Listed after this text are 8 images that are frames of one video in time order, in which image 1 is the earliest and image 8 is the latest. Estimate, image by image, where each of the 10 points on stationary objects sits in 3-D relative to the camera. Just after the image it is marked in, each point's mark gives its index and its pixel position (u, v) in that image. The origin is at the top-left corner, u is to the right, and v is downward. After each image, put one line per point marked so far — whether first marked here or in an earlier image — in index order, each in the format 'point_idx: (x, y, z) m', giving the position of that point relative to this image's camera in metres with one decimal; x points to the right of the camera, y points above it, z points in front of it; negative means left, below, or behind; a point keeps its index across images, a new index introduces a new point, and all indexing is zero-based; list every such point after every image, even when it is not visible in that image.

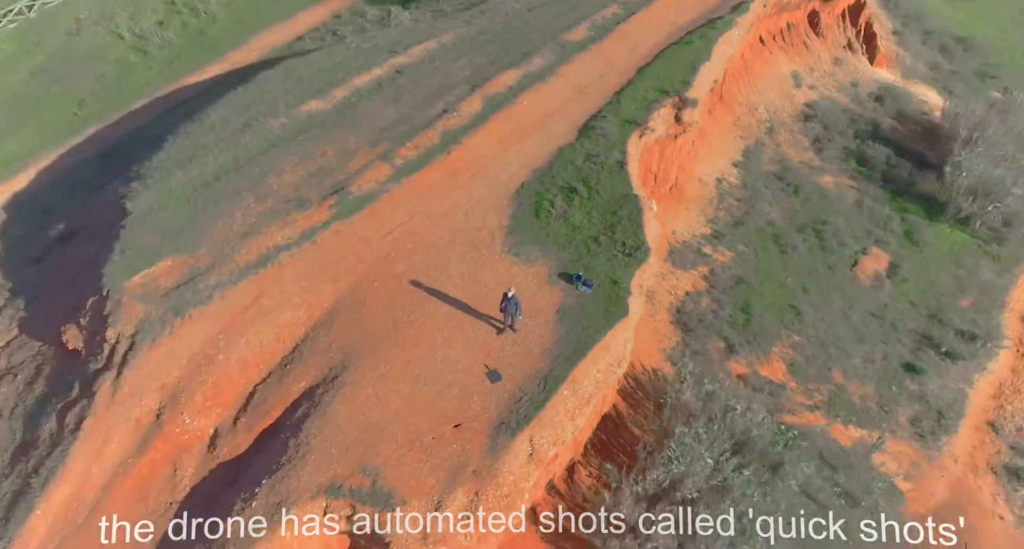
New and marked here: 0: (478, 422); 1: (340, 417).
0: (-0.4, -1.7, +8.4) m
1: (-2.1, -1.7, +8.7) m
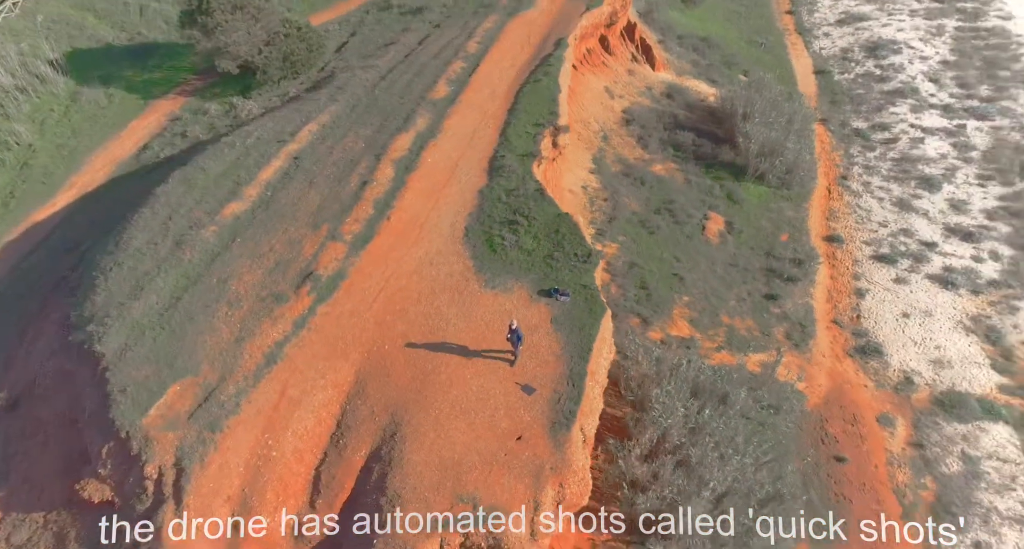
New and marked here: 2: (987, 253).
0: (+0.4, -2.2, +10.1) m
1: (-1.2, -2.6, +9.9) m
2: (+11.3, +0.5, +18.1) m
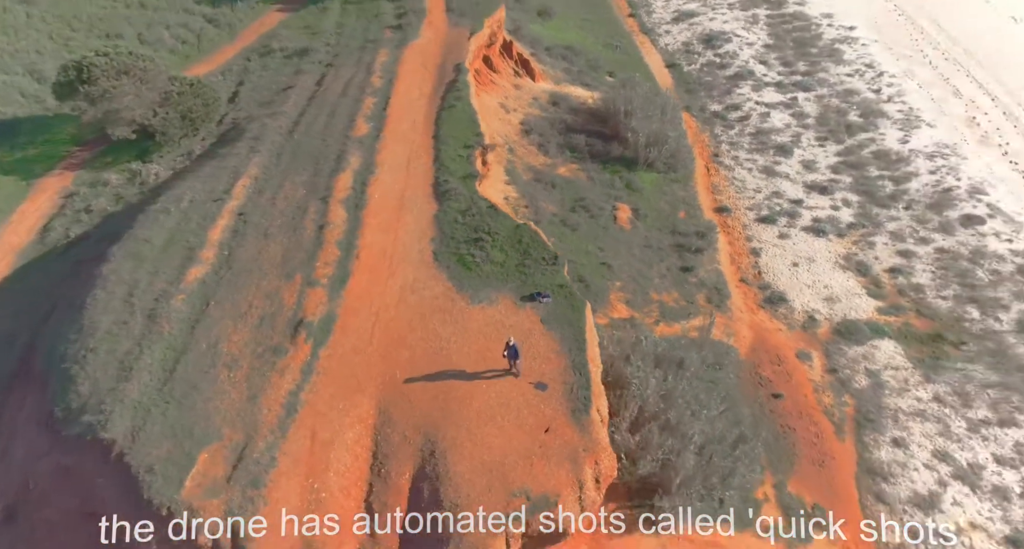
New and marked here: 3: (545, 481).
0: (+0.8, -2.2, +11.3) m
1: (-0.6, -2.9, +10.8) m
2: (+9.2, +2.1, +21.3) m
3: (+0.5, -3.0, +10.7) m
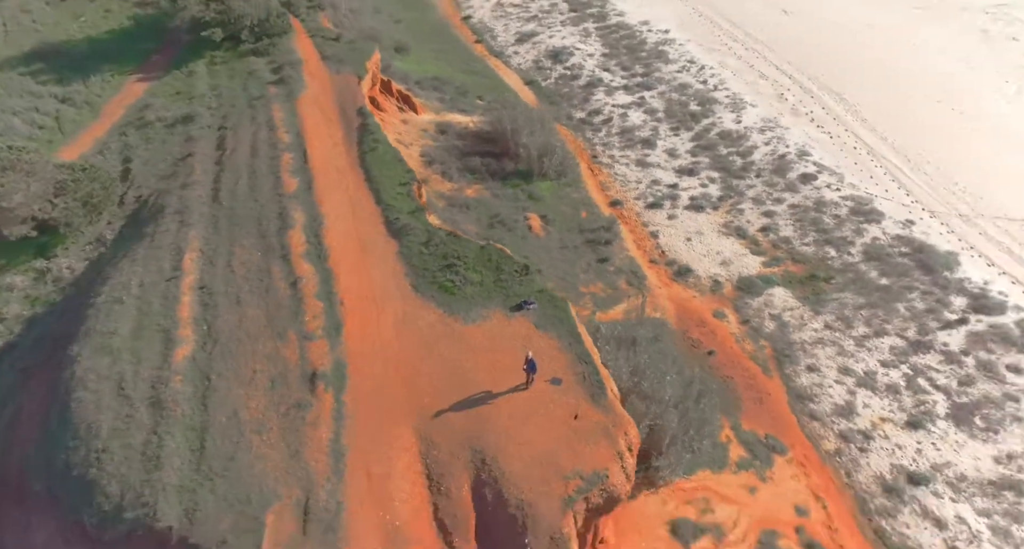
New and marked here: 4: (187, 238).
0: (+1.3, -2.3, +12.8) m
1: (+0.2, -3.2, +12.0) m
2: (+6.3, +3.1, +24.5) m
3: (+1.3, -3.1, +12.2) m
4: (-7.4, +0.8, +16.7) m
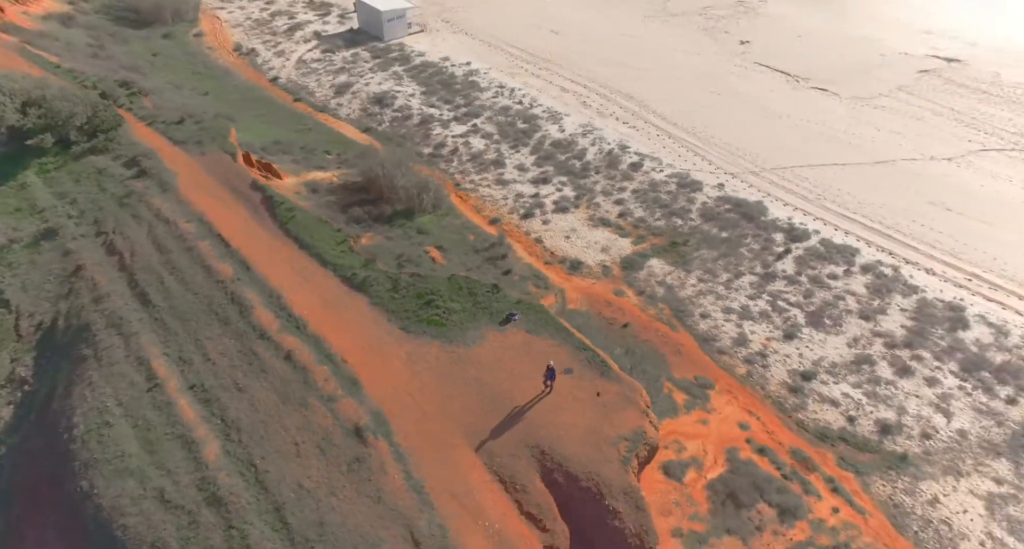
0: (+1.7, -2.2, +15.1) m
1: (+1.2, -3.3, +14.0) m
2: (+1.6, +3.3, +27.8) m
3: (+2.2, -2.9, +14.5) m
4: (-8.1, -1.6, +16.2) m
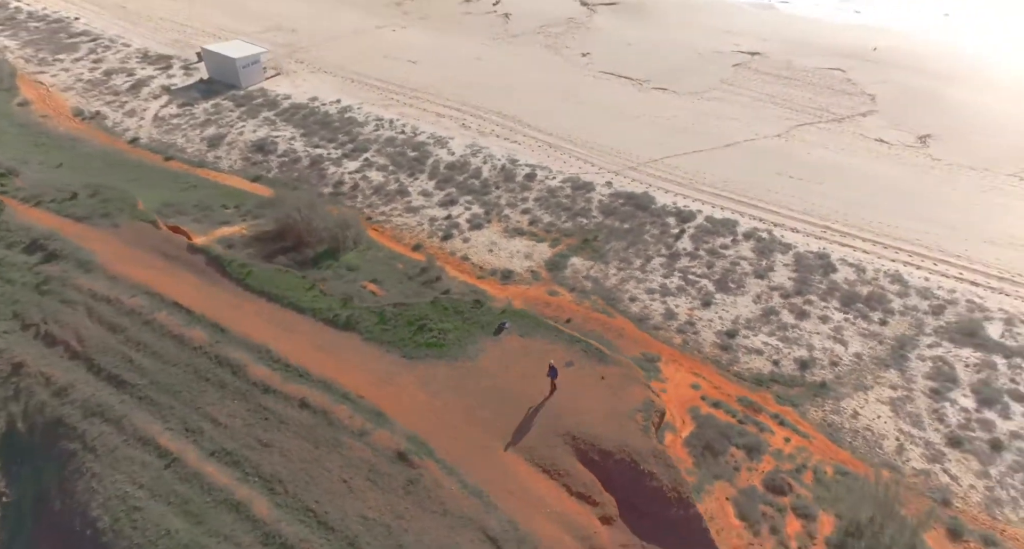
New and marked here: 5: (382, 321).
0: (+1.9, -2.2, +16.9) m
1: (+1.8, -3.3, +15.6) m
2: (-2.0, +2.7, +29.2) m
3: (+2.6, -2.7, +16.4) m
4: (-7.9, -3.2, +15.7) m
5: (-3.2, -1.2, +17.8) m
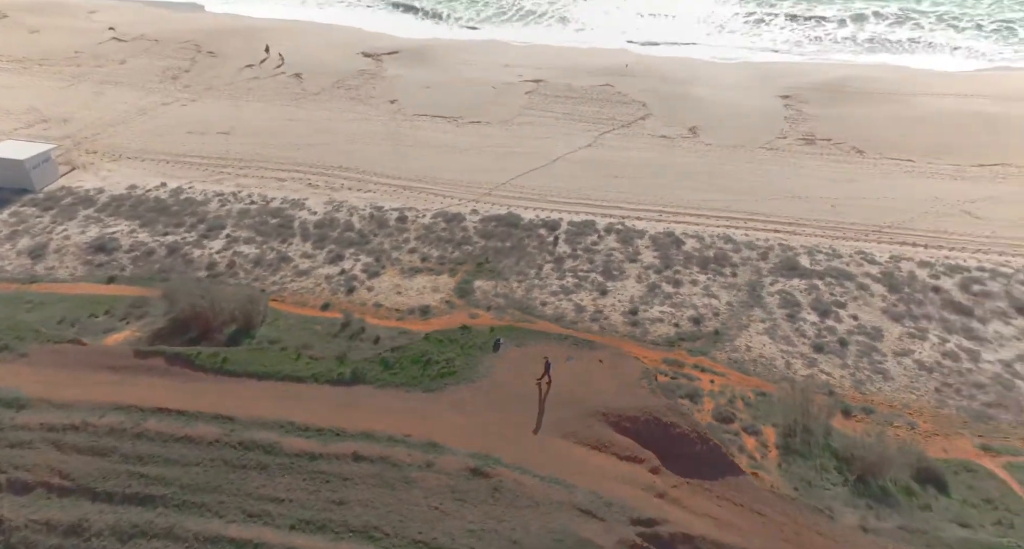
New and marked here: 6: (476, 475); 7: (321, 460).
0: (+2.0, -2.2, +19.6) m
1: (+2.6, -3.1, +18.4) m
2: (-6.6, +0.6, +30.0) m
3: (+2.9, -2.5, +19.3) m
4: (-6.4, -5.3, +15.2) m
5: (-3.2, -2.4, +18.8) m
6: (-0.7, -4.4, +16.2) m
7: (-4.2, -4.1, +16.5) m
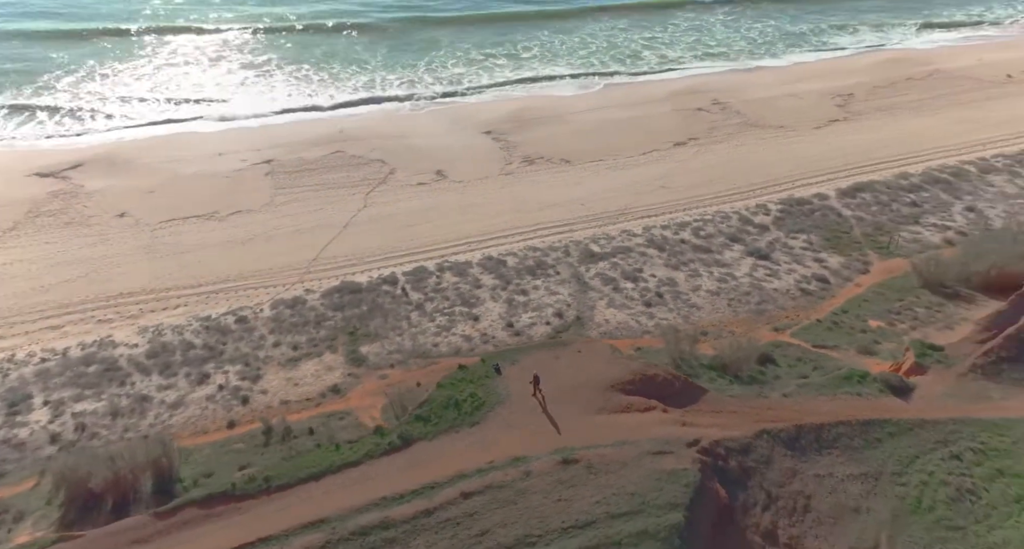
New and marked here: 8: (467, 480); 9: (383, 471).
0: (+1.7, -2.4, +23.1) m
1: (+3.0, -2.9, +22.4) m
2: (-11.2, -3.8, +27.9) m
3: (+2.7, -2.4, +23.3) m
4: (-2.2, -6.9, +15.2) m
5: (-2.2, -3.9, +19.8) m
6: (+1.8, -4.7, +18.8) m
7: (-1.4, -5.5, +17.4) m
8: (-0.8, -5.0, +18.2) m
9: (-3.2, -4.9, +18.4) m
